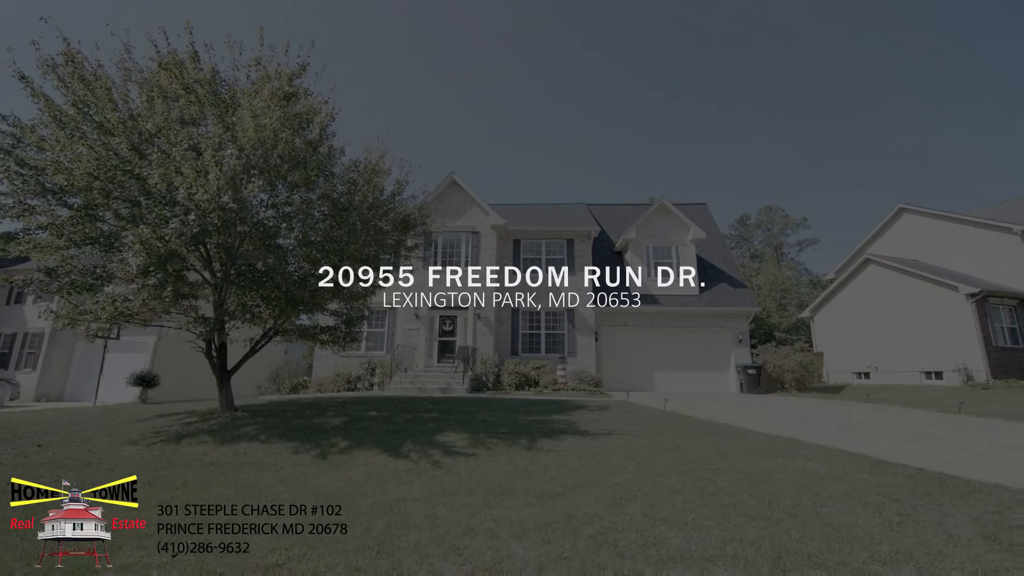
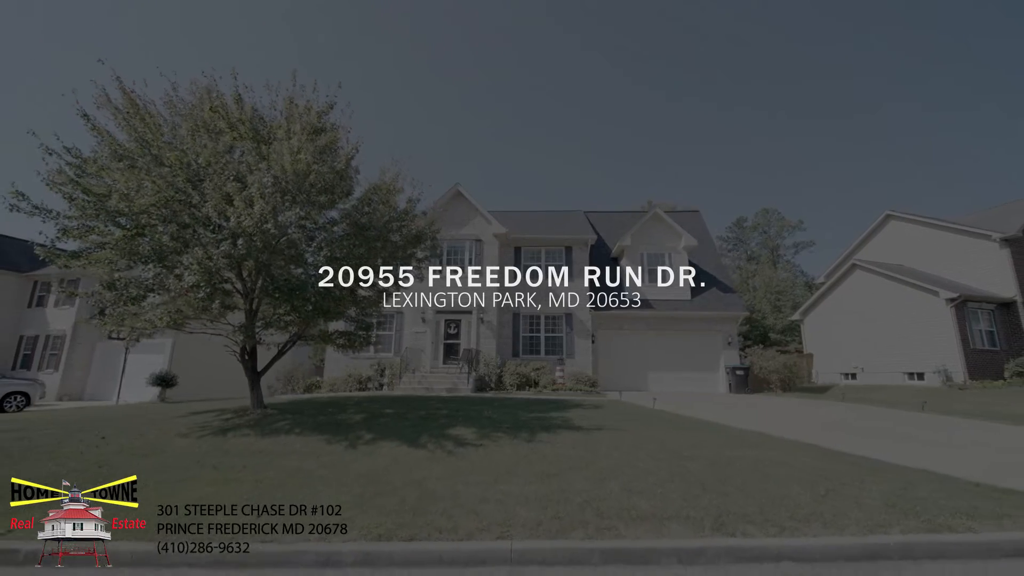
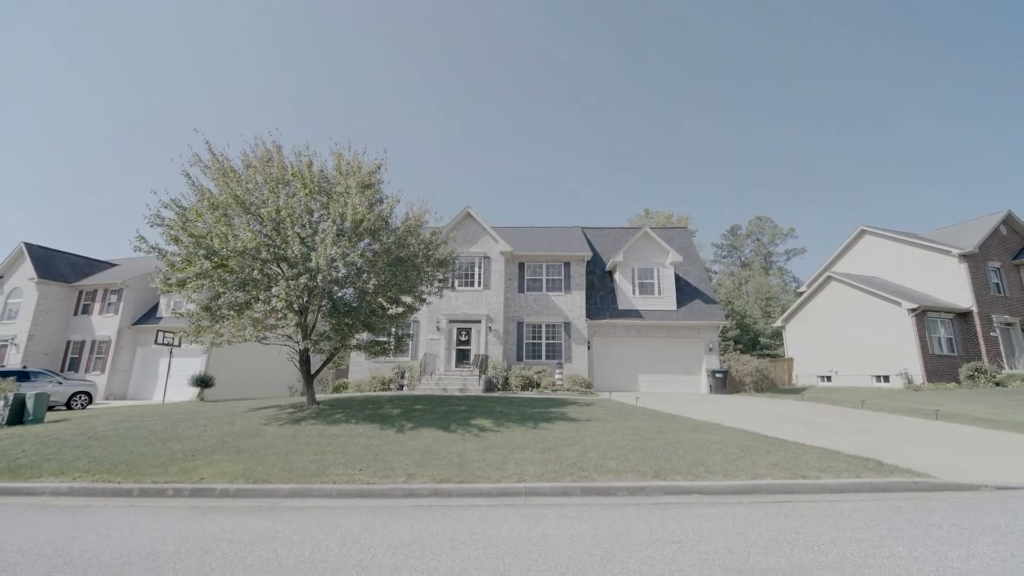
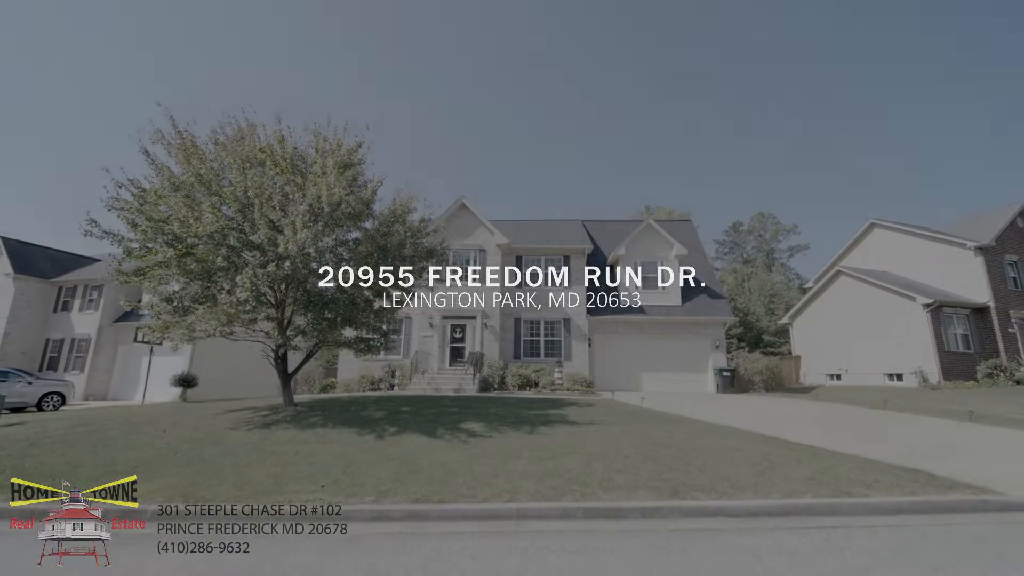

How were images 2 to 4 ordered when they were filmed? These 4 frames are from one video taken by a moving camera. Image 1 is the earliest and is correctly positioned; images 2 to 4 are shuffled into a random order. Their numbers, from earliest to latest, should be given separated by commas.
2, 4, 3
